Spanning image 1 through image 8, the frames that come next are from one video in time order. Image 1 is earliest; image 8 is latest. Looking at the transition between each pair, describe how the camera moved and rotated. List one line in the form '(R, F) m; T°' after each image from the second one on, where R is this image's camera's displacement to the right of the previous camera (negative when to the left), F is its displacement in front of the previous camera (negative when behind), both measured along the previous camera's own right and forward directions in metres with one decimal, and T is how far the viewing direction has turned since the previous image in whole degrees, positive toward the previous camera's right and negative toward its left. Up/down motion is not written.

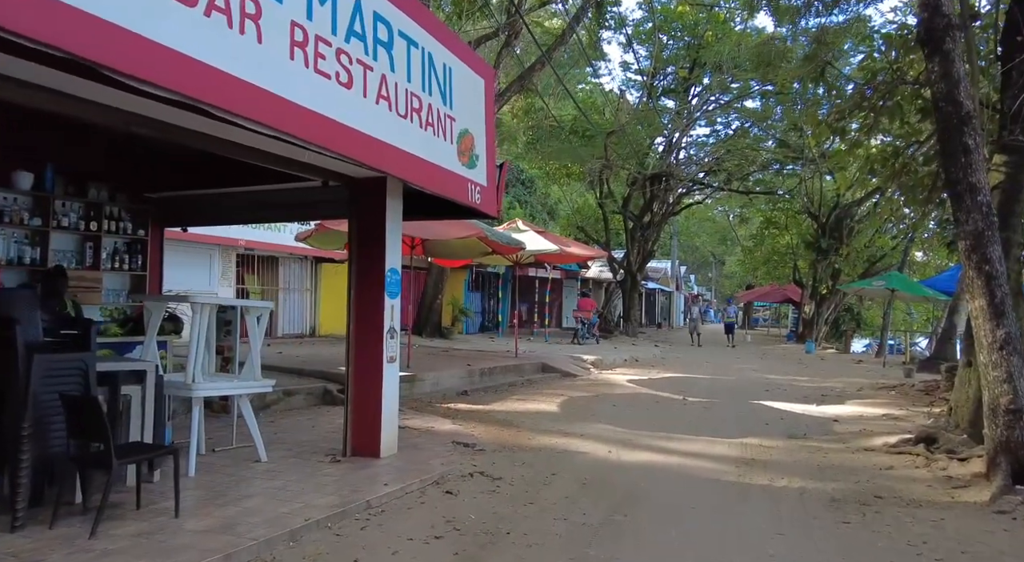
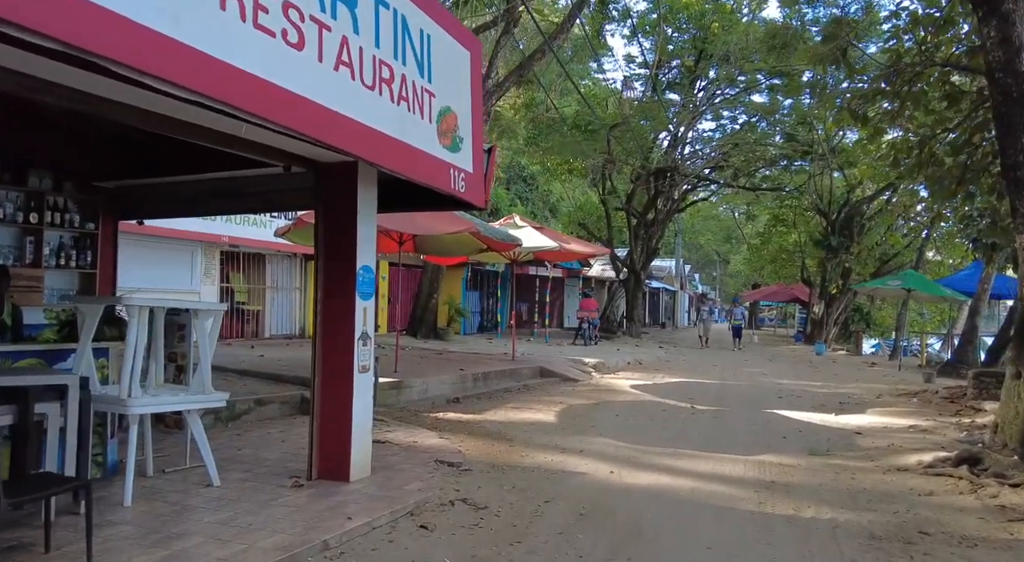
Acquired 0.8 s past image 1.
(+0.1, +0.9) m; 0°
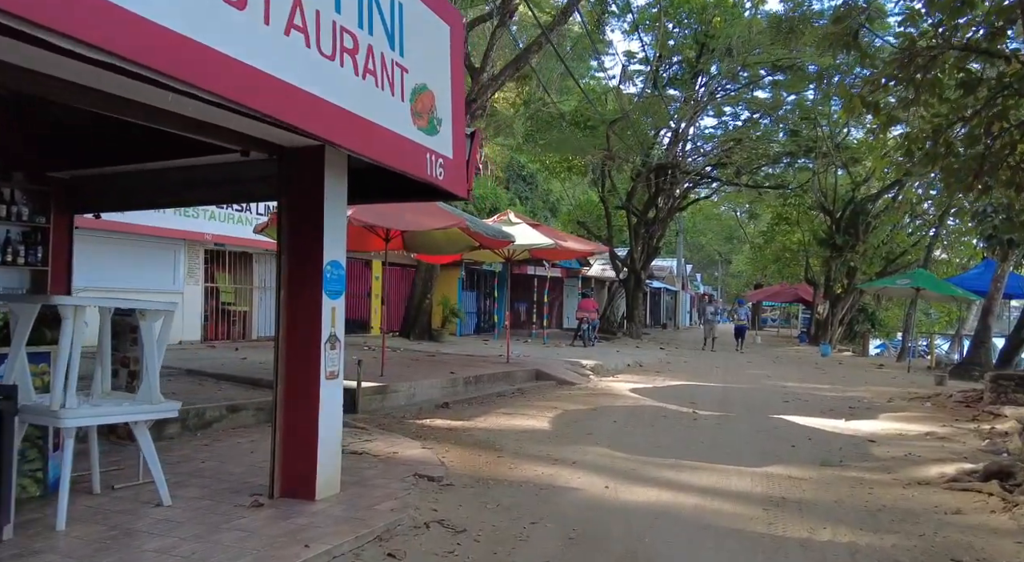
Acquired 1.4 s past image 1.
(+0.1, +0.6) m; 0°
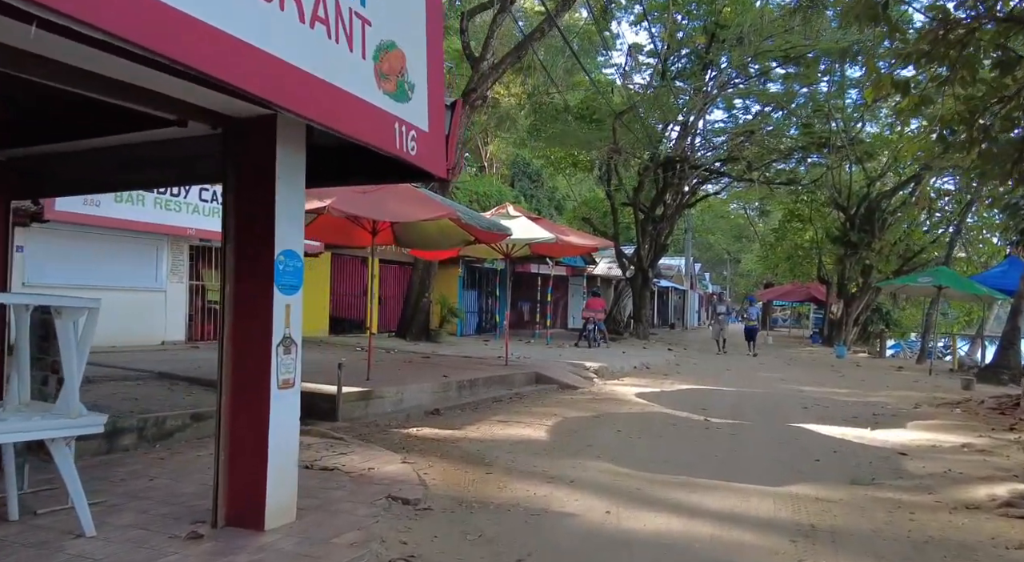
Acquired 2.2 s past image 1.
(+0.1, +0.9) m; 0°
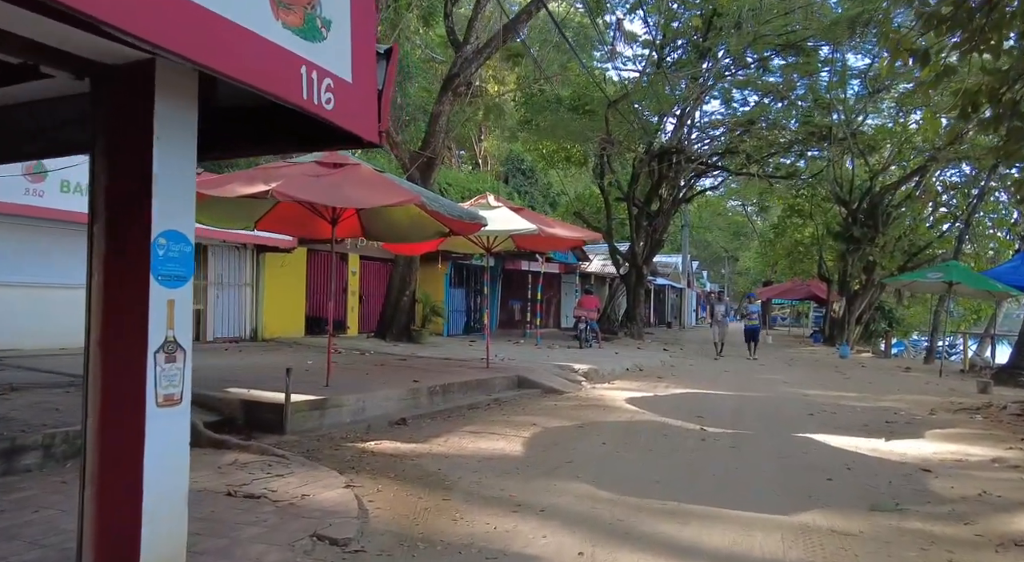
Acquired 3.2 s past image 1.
(+0.3, +1.1) m; 0°
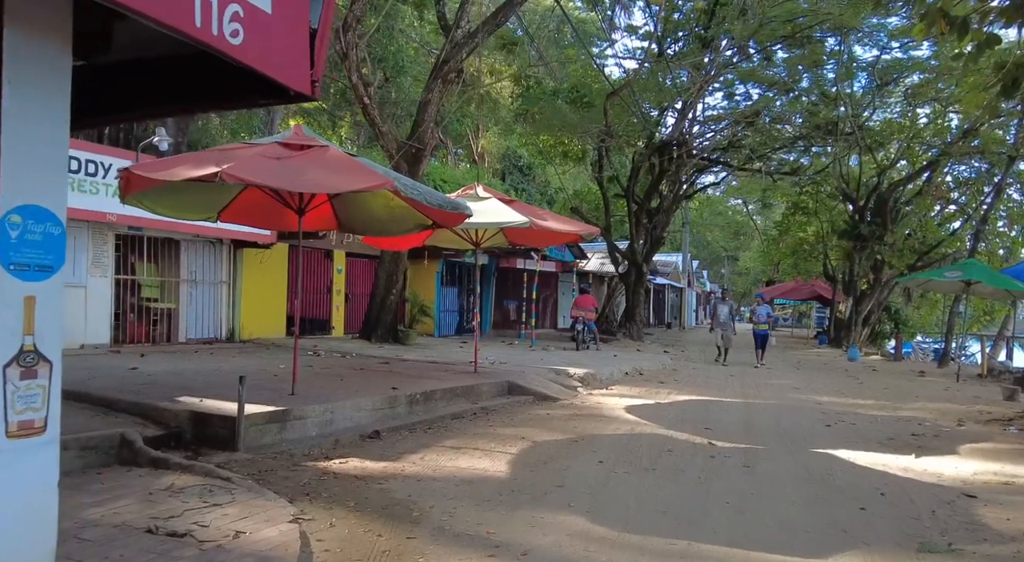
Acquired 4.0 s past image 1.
(+0.1, +1.0) m; 0°
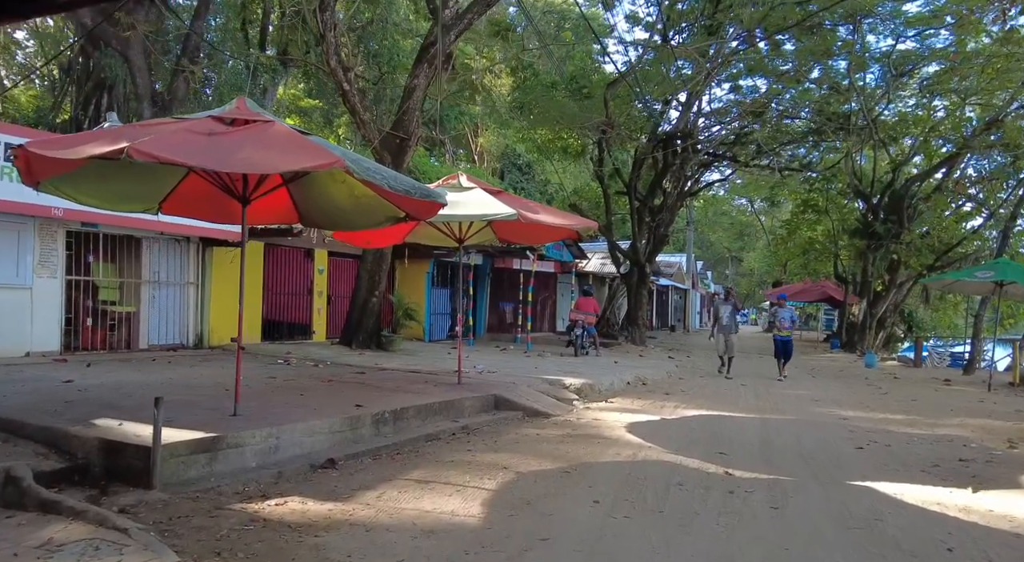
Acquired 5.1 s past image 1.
(+0.2, +1.3) m; 0°
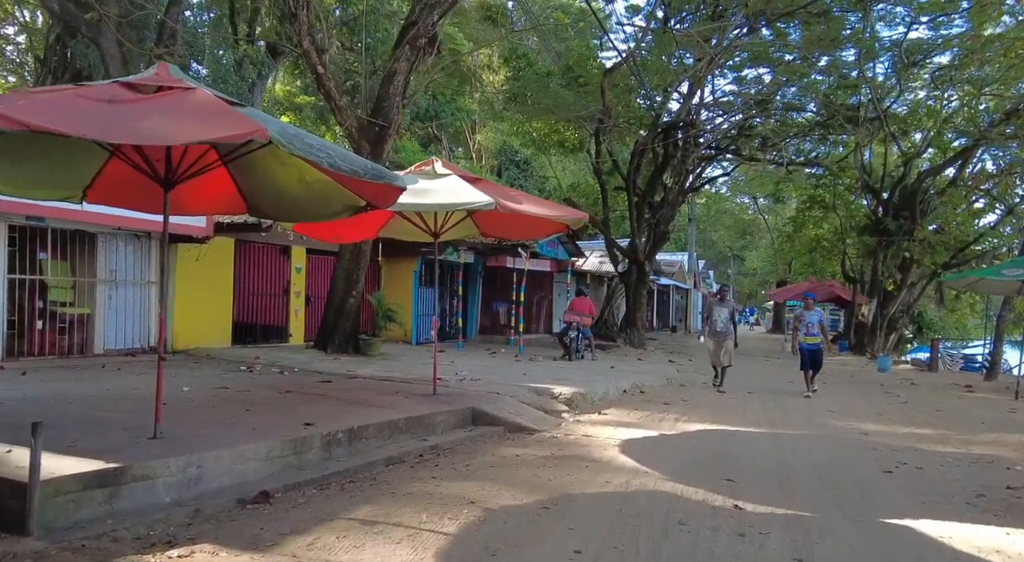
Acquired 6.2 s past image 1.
(+0.2, +1.1) m; 0°
